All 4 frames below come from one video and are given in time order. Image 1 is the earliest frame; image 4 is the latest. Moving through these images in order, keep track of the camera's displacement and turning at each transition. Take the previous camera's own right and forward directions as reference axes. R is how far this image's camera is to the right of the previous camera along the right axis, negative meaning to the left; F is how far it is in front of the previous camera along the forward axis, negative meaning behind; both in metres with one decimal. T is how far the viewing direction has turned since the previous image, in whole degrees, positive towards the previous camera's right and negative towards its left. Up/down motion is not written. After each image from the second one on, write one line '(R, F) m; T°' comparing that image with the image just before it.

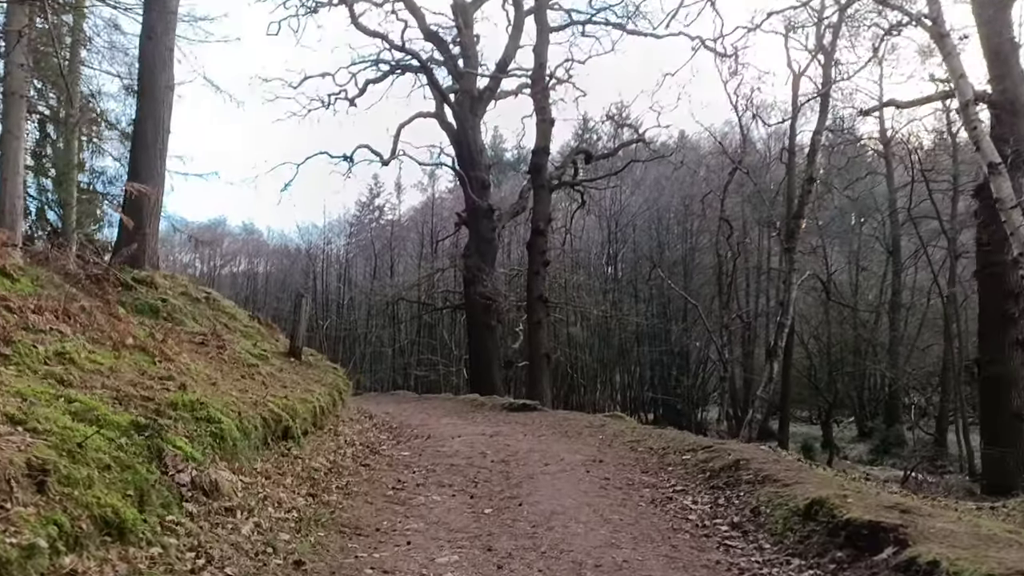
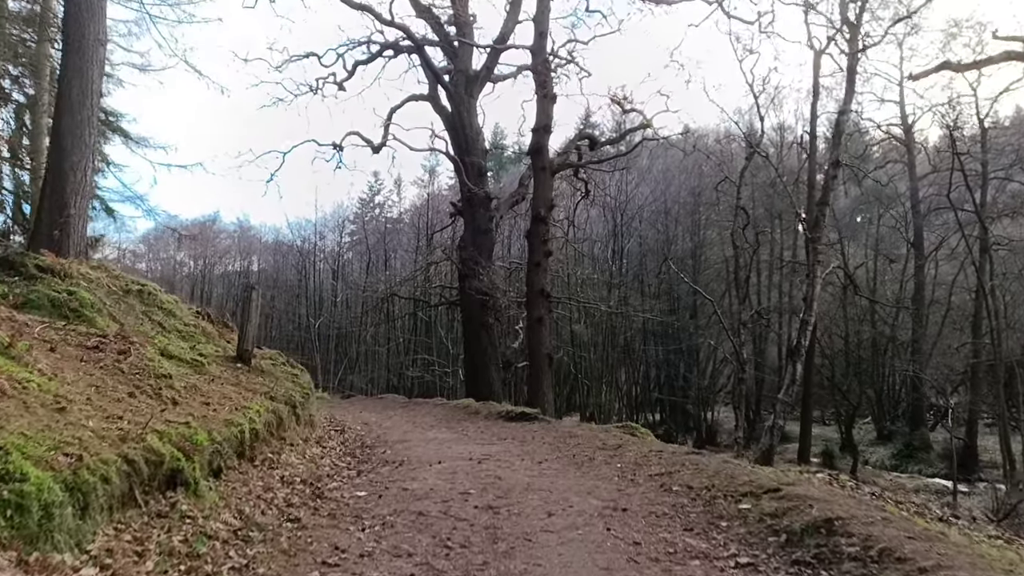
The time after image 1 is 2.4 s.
(+0.1, +1.5) m; 0°
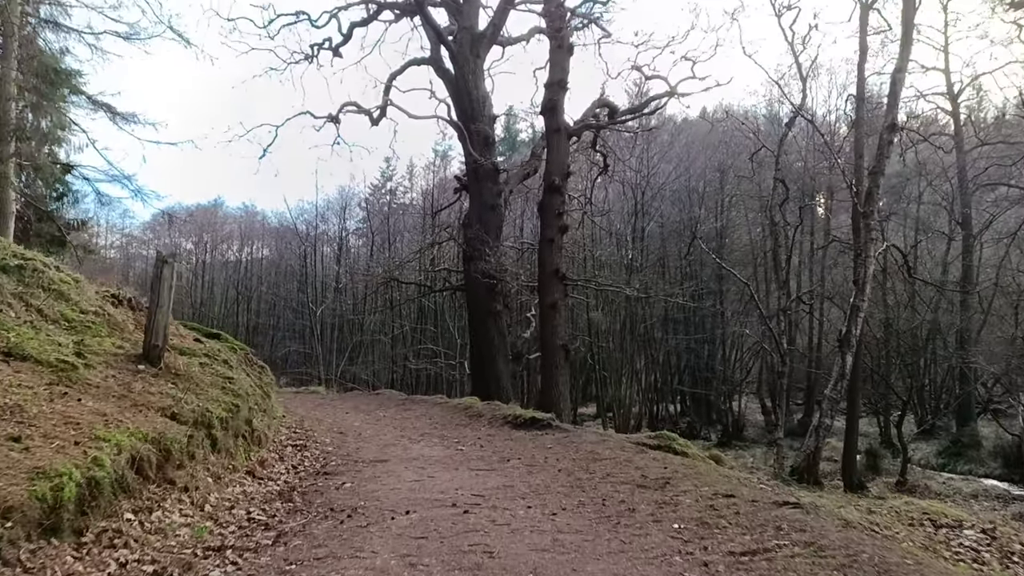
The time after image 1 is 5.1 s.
(+0.1, +1.9) m; -1°
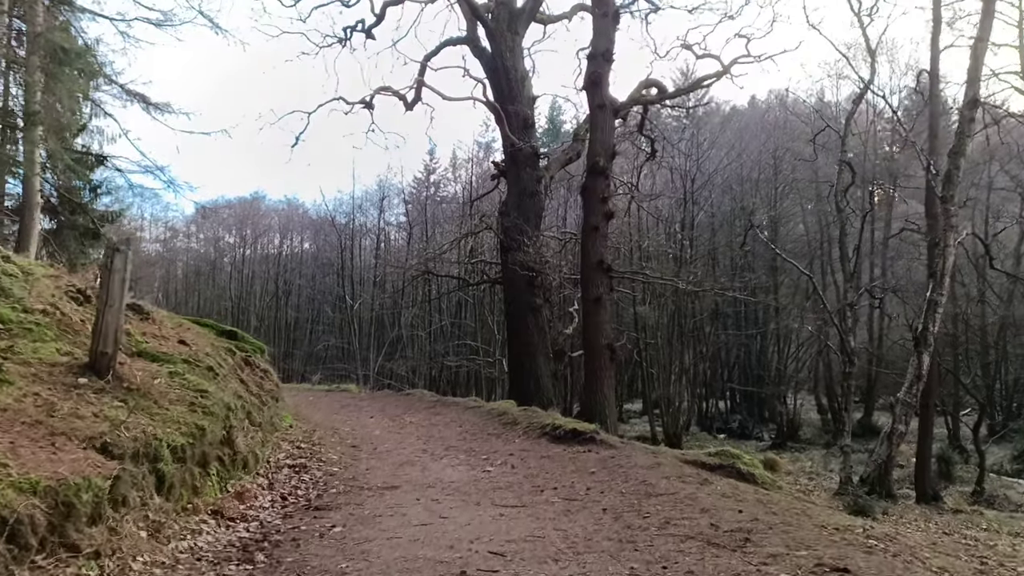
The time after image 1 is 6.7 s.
(+0.1, +1.1) m; -4°
